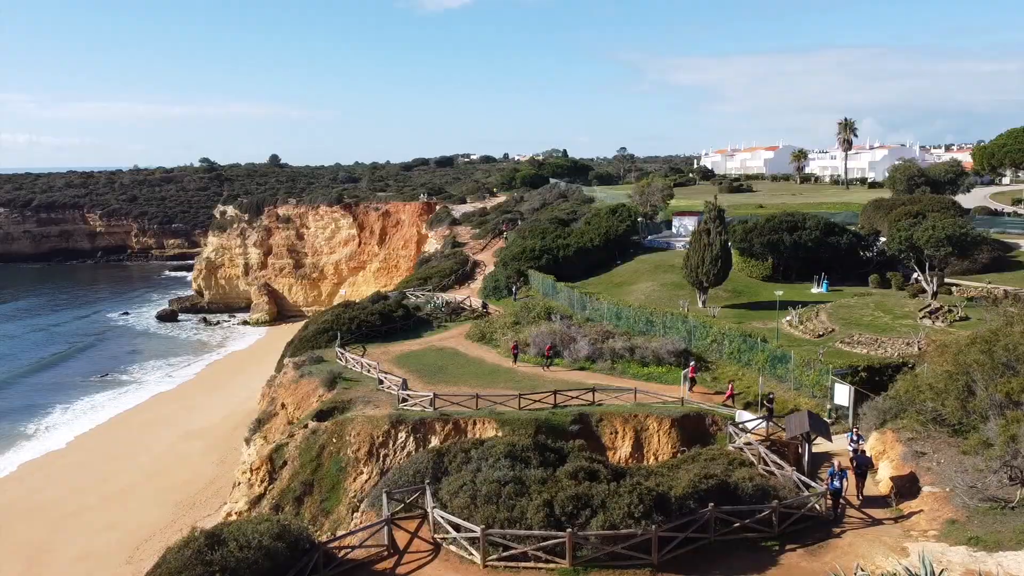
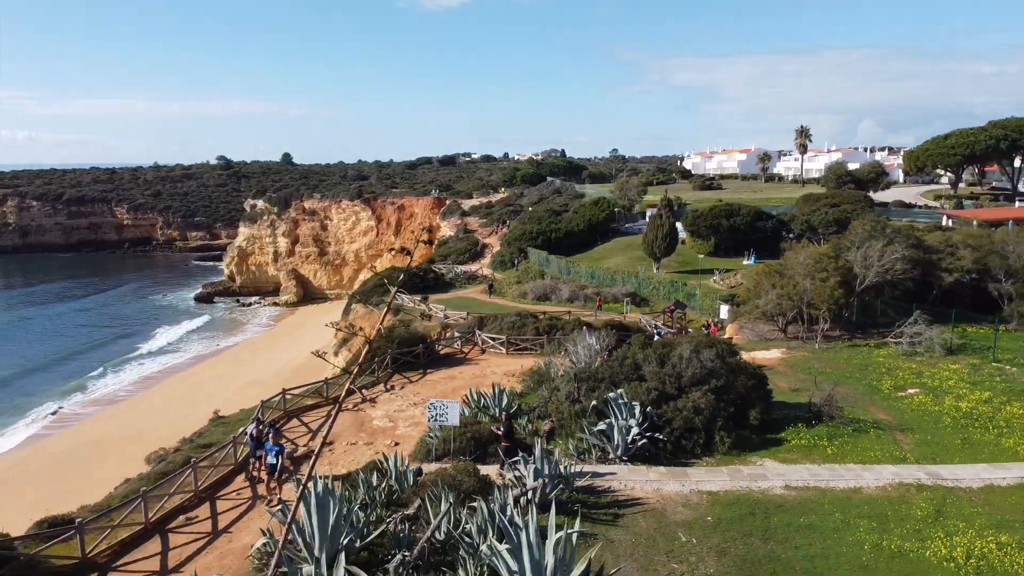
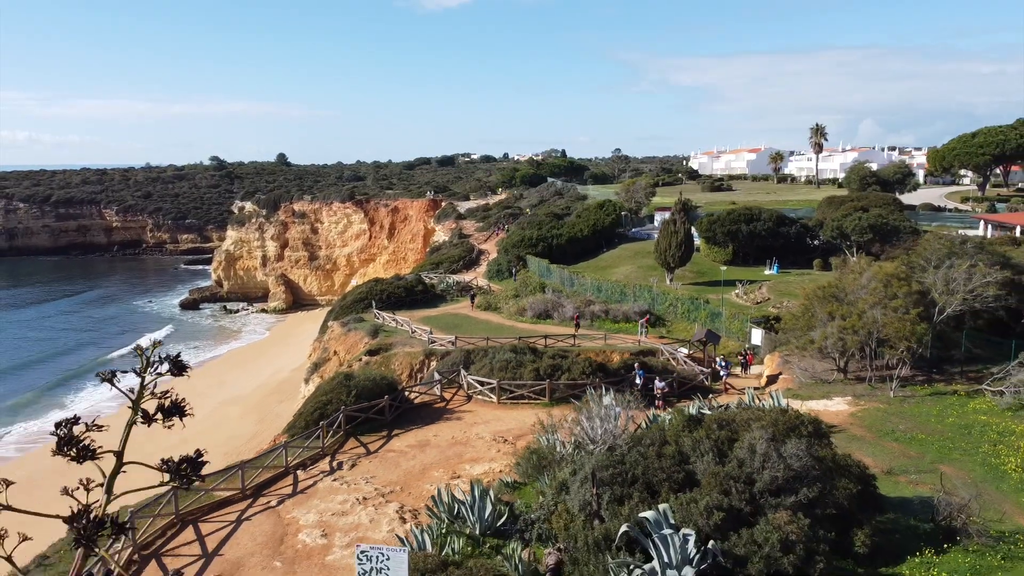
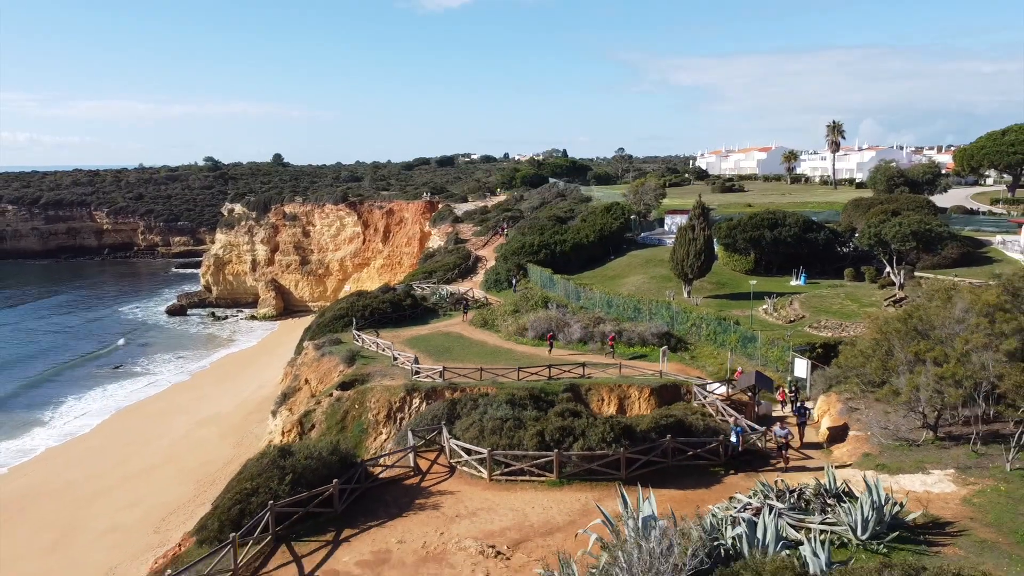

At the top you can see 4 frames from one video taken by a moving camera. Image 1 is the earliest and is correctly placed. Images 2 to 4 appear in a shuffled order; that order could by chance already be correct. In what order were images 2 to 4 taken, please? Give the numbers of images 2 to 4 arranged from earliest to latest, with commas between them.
4, 3, 2
